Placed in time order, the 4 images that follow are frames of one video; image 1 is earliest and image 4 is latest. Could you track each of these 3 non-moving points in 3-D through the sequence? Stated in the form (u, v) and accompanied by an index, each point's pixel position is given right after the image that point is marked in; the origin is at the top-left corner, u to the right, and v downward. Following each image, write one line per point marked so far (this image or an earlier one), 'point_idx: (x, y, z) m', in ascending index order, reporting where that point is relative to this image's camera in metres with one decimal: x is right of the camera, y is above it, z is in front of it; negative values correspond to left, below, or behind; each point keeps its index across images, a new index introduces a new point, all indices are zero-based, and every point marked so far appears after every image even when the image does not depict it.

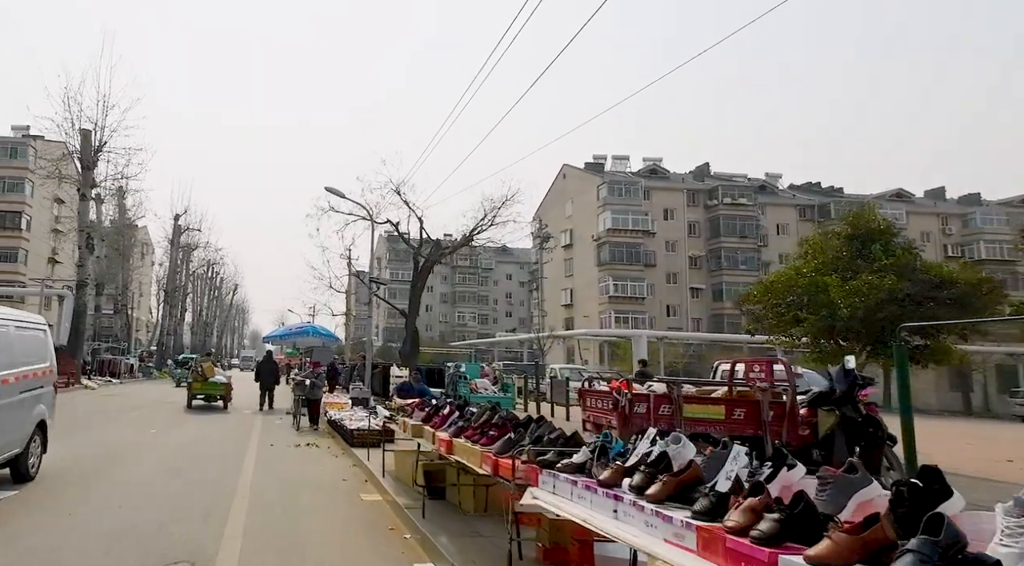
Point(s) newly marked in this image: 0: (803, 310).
0: (+5.7, -0.5, +14.5) m
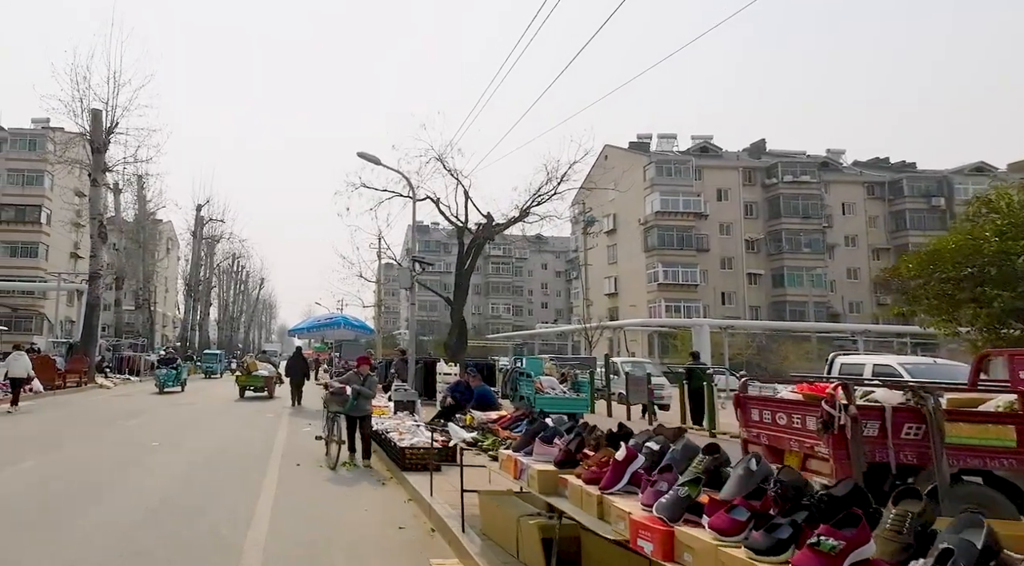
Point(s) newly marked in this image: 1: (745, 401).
0: (+7.0, -0.1, +11.1) m
1: (+2.8, -1.4, +8.7) m
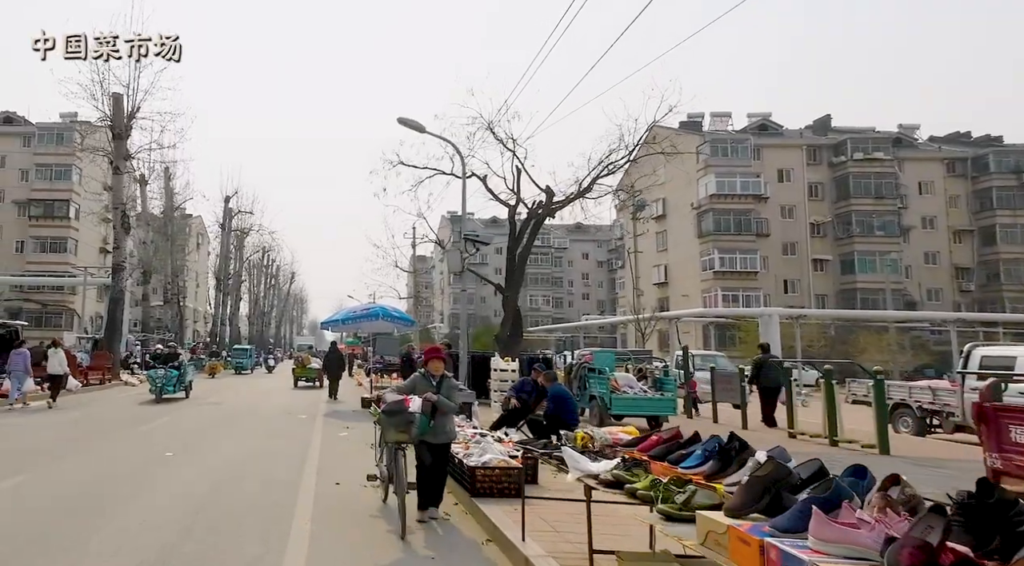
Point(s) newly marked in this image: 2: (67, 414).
0: (+8.1, +0.4, +8.1) m
1: (+3.8, -1.0, +5.9) m
2: (-11.0, -3.3, +18.5) m
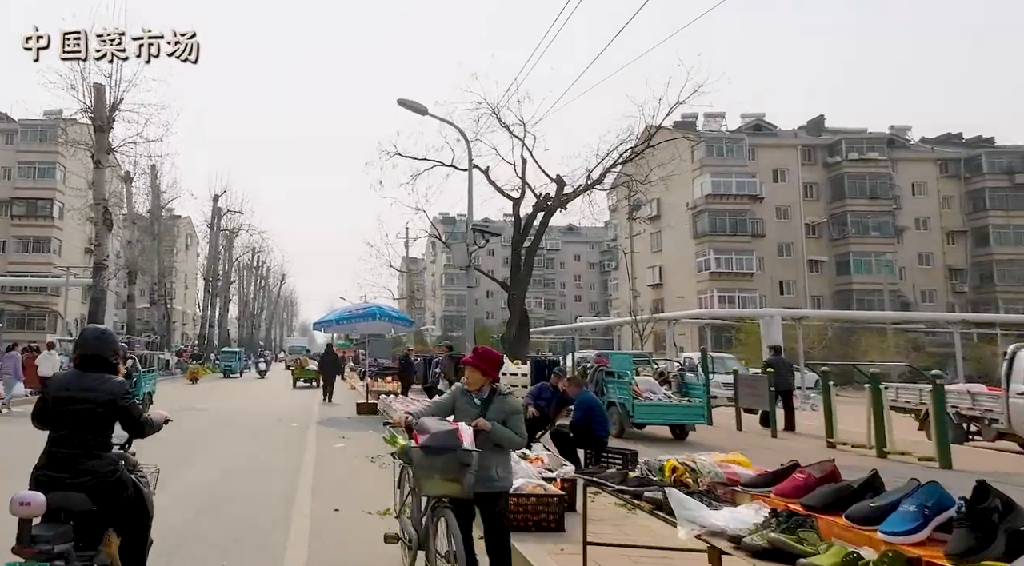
0: (+8.5, +0.4, +7.9) m
1: (+4.2, -1.0, +5.6) m
2: (-10.8, -3.3, +17.8) m
